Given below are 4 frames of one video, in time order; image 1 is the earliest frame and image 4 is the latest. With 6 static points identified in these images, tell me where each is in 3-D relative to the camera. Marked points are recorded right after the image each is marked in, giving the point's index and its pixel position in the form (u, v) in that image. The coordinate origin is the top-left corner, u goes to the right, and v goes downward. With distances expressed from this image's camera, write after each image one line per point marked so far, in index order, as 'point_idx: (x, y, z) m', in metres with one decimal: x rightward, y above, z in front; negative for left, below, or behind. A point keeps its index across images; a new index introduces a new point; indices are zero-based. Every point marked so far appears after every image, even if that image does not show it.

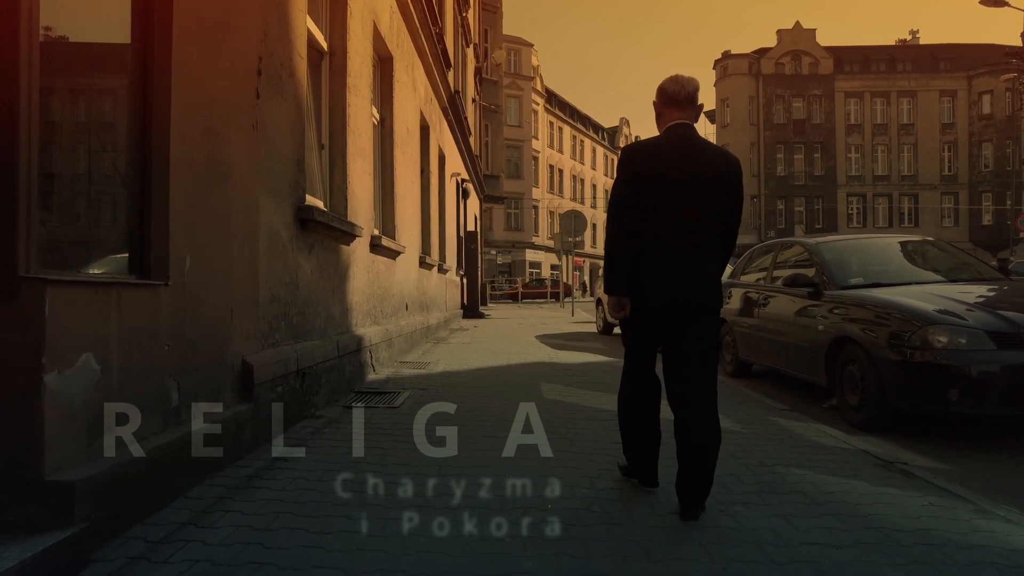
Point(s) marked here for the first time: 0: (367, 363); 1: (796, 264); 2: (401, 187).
0: (-1.7, -0.9, +7.0) m
1: (+3.3, +0.3, +7.2) m
2: (-1.8, +1.6, +9.7) m
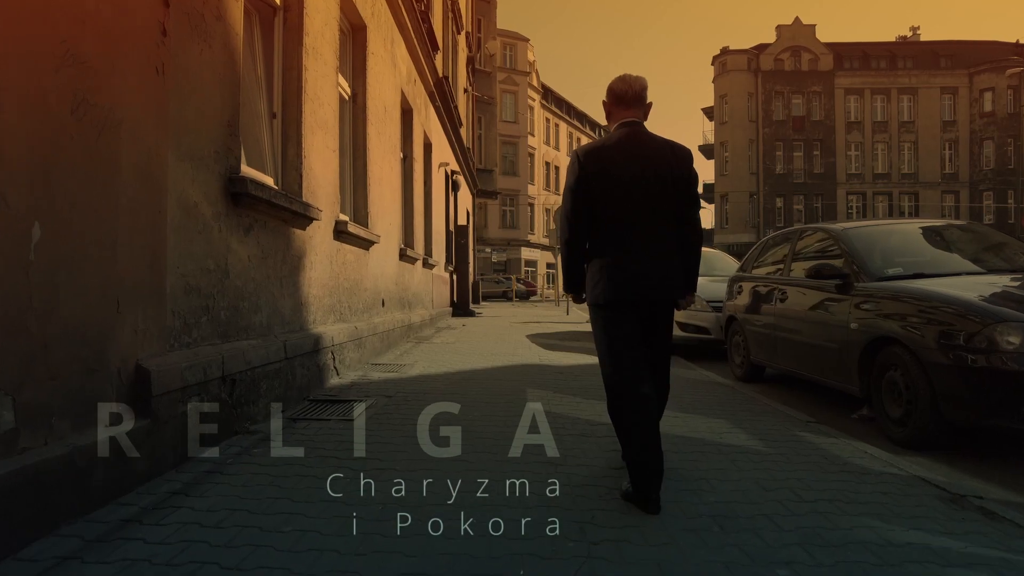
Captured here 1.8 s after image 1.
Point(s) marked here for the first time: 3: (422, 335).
0: (-1.9, -0.8, +6.2) m
1: (+3.2, +0.4, +6.4) m
2: (-2.0, +1.7, +8.8) m
3: (-1.7, -0.9, +11.4) m
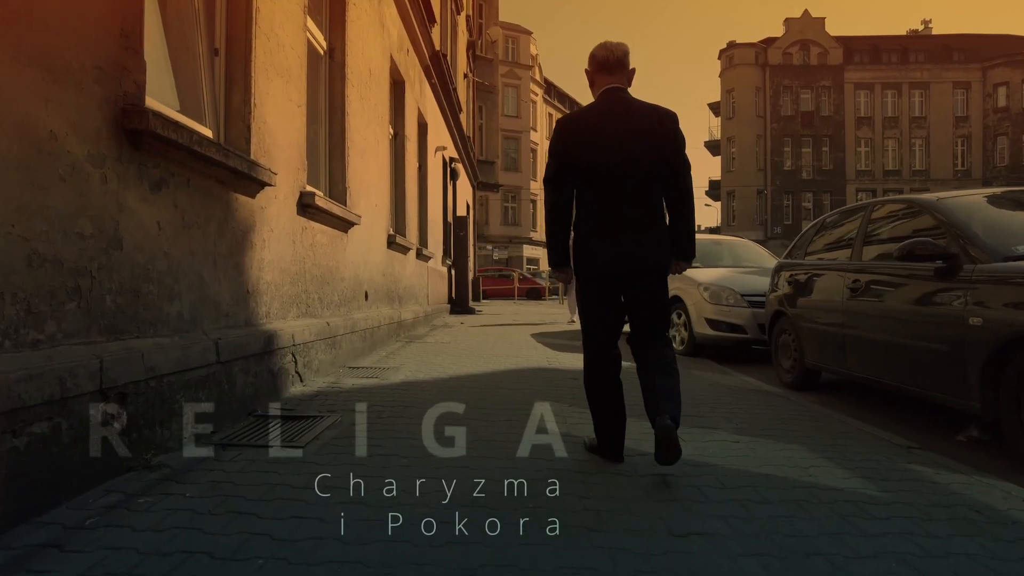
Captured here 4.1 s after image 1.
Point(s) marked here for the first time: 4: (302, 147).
0: (-1.8, -0.7, +4.9) m
1: (+3.2, +0.5, +5.1) m
2: (-1.9, +1.8, +7.6) m
3: (-1.6, -0.8, +10.1) m
4: (-1.9, +1.3, +5.6) m
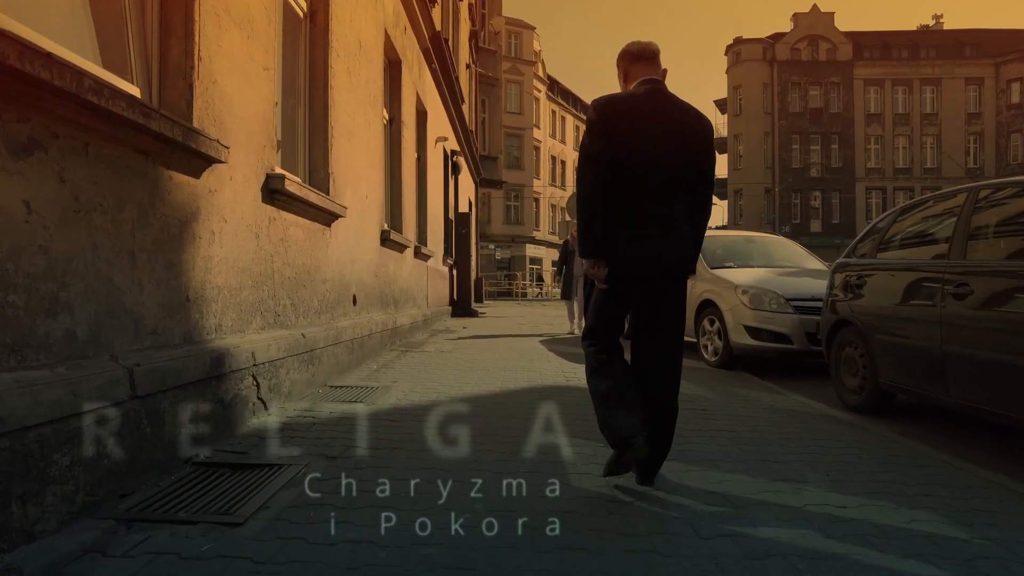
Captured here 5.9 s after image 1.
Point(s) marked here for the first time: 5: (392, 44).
0: (-1.7, -0.7, +3.9) m
1: (+3.3, +0.4, +4.1) m
2: (-1.8, +1.8, +6.5) m
3: (-1.5, -0.8, +9.1) m
4: (-1.8, +1.2, +4.6) m
5: (-1.8, +3.6, +9.0) m
